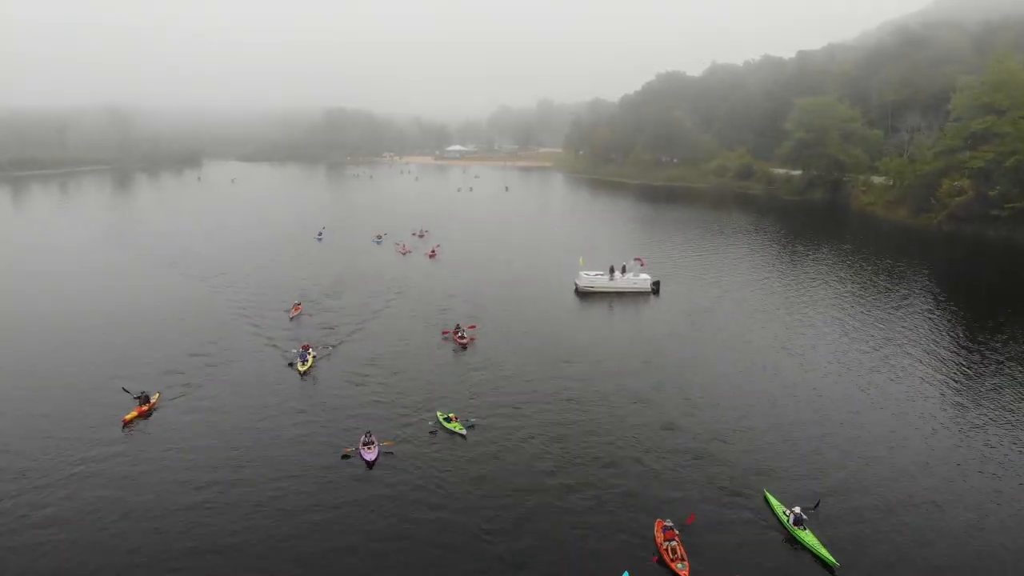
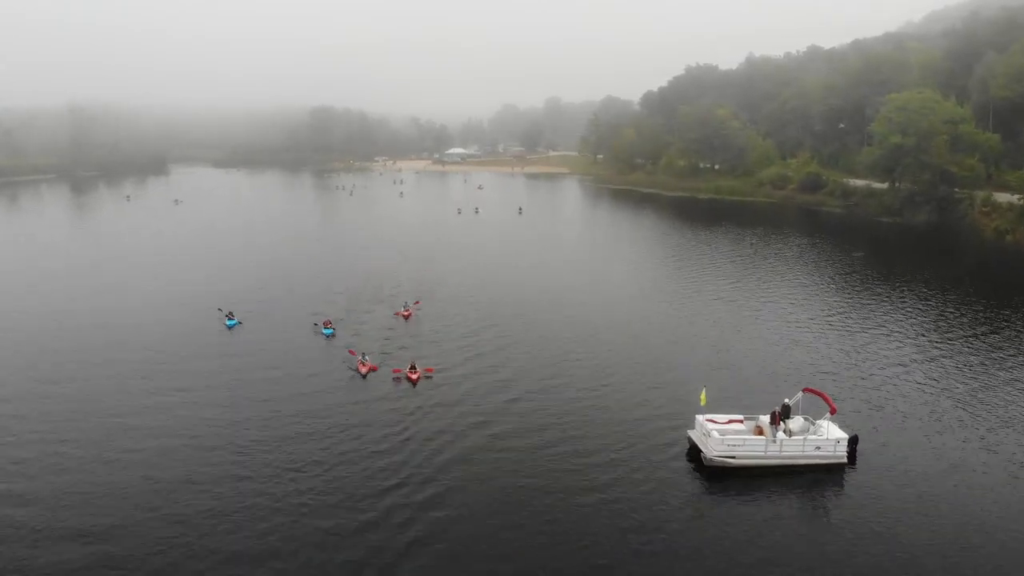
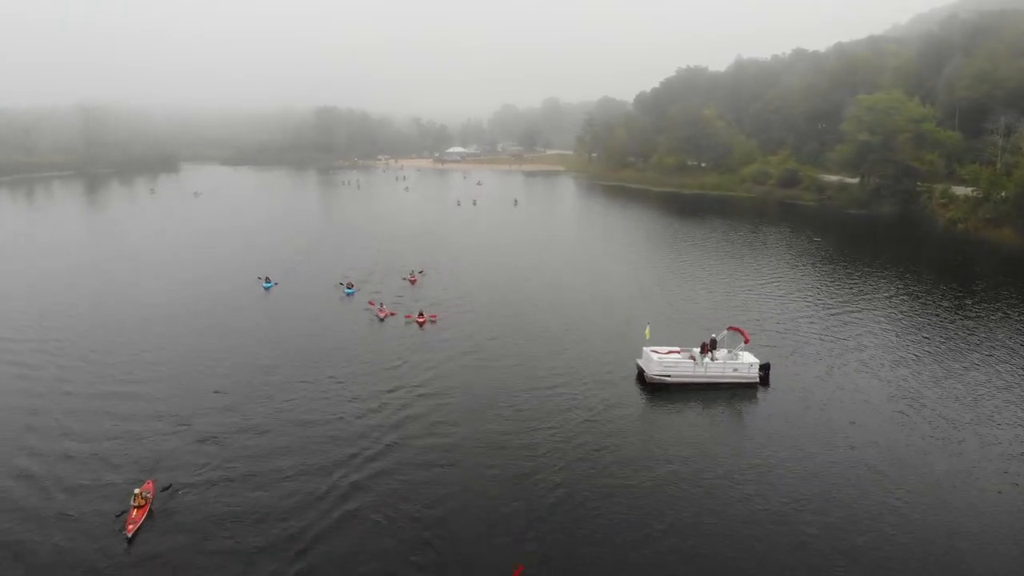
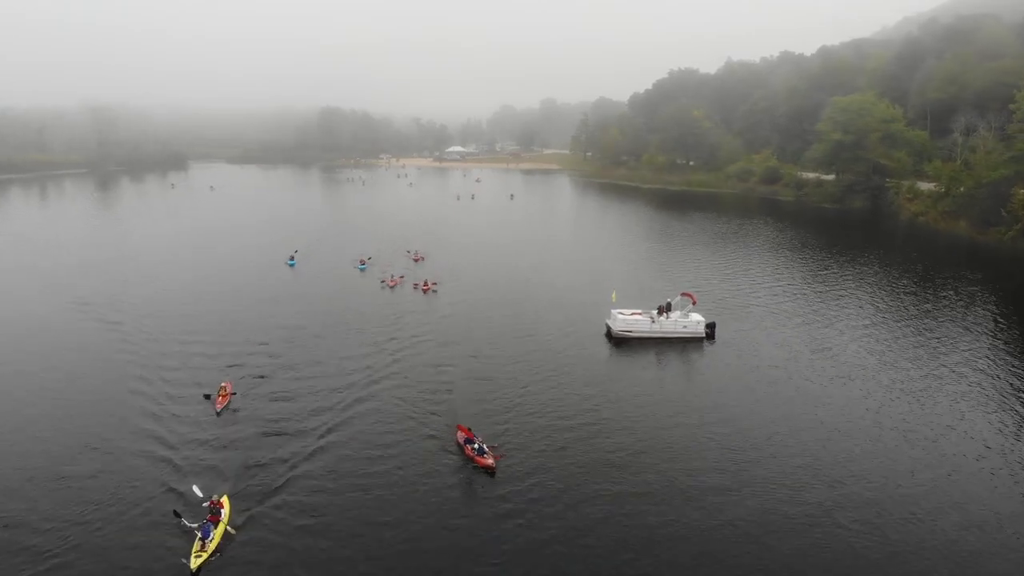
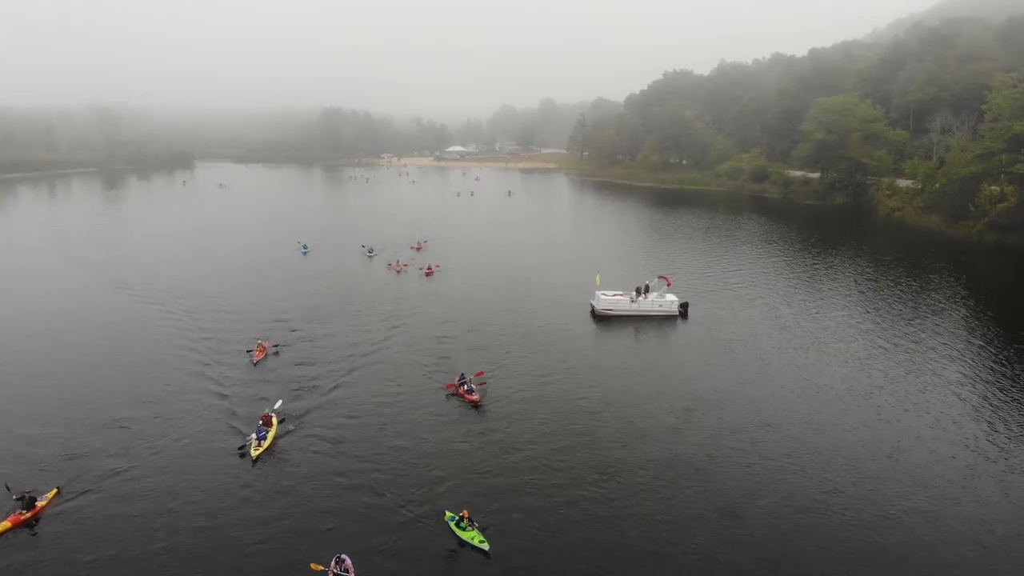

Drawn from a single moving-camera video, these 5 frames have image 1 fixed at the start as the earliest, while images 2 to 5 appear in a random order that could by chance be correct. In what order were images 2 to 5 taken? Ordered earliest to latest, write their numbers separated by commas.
5, 4, 3, 2
